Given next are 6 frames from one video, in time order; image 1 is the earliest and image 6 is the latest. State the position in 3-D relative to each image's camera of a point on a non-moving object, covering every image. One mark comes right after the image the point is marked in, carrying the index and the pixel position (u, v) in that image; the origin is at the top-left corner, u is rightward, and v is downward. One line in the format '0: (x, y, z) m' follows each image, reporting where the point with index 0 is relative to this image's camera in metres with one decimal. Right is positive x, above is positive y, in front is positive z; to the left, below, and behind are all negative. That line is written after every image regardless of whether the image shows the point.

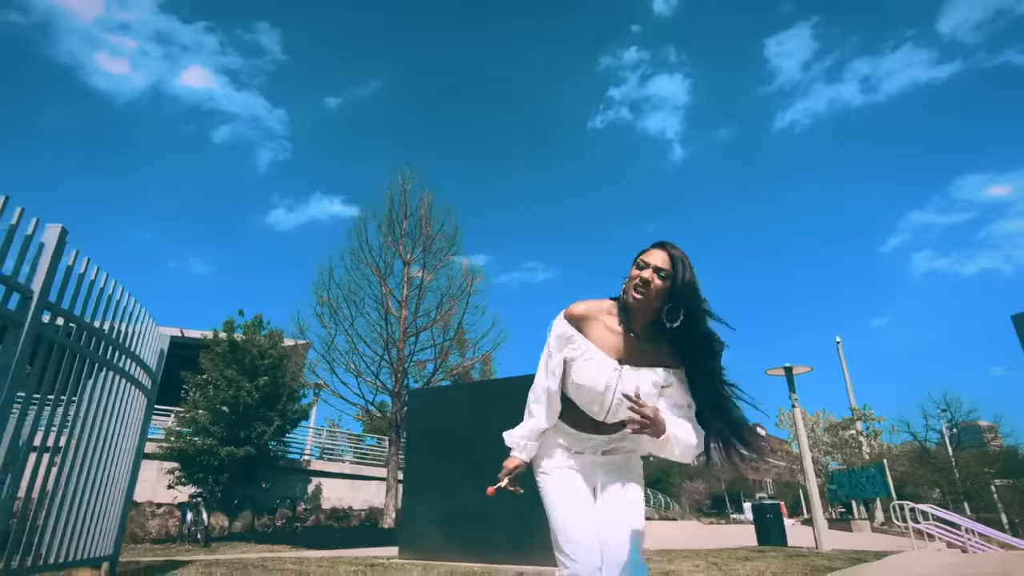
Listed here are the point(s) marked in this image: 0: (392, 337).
0: (-3.6, -1.4, +16.7) m
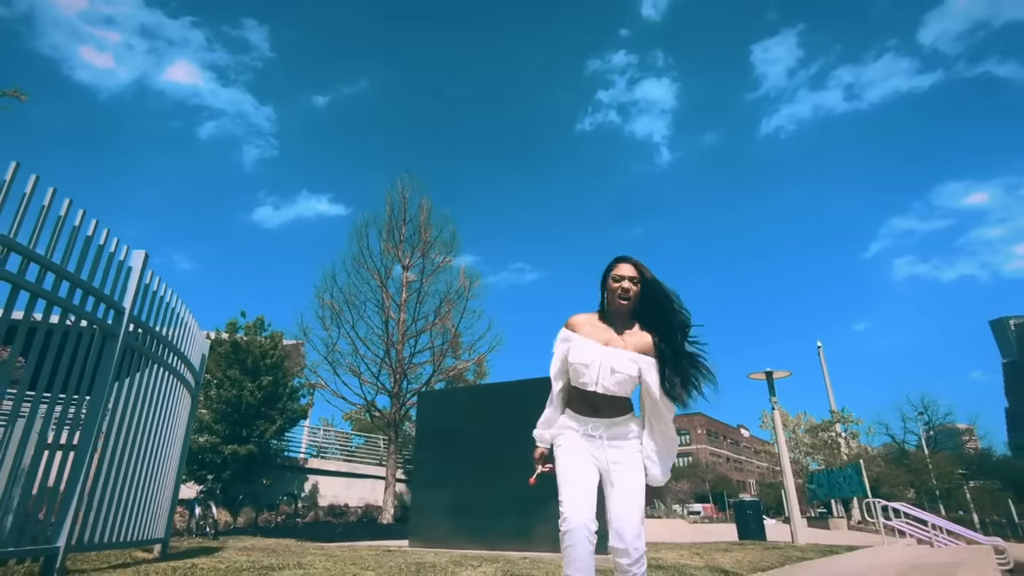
0: (-3.8, -1.5, +17.3) m
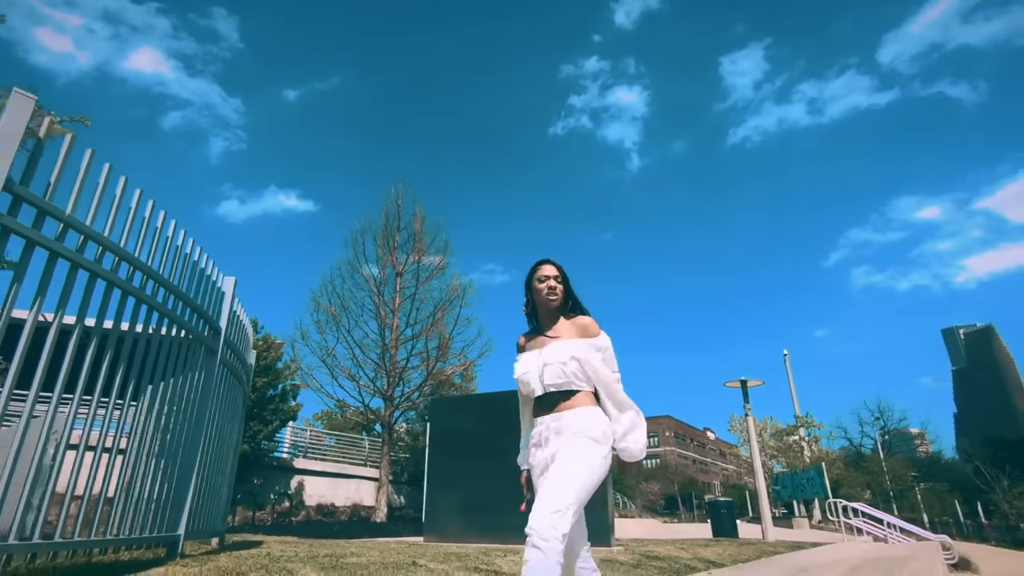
0: (-4.0, -1.7, +17.8) m
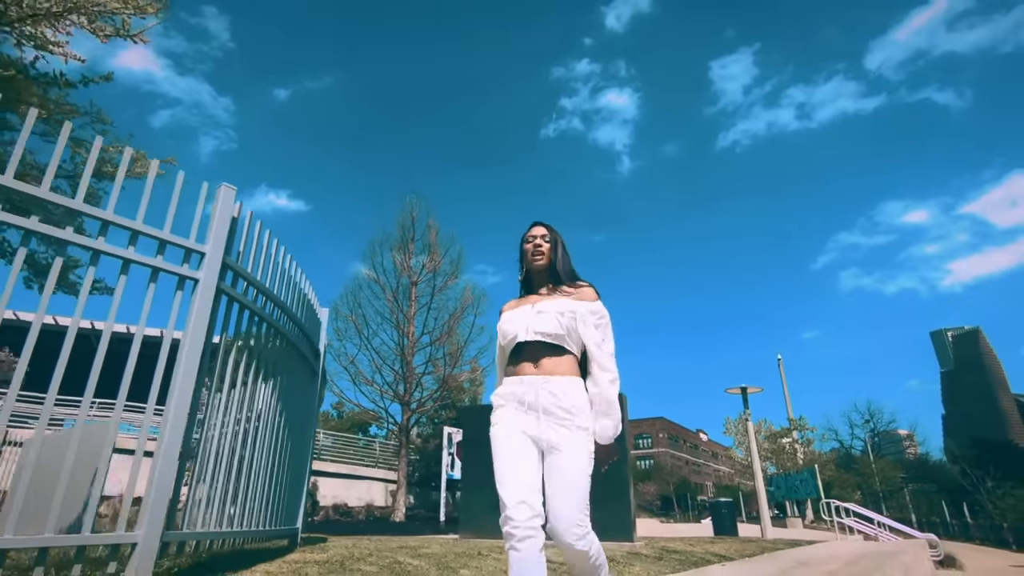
0: (-3.6, -2.1, +18.6) m
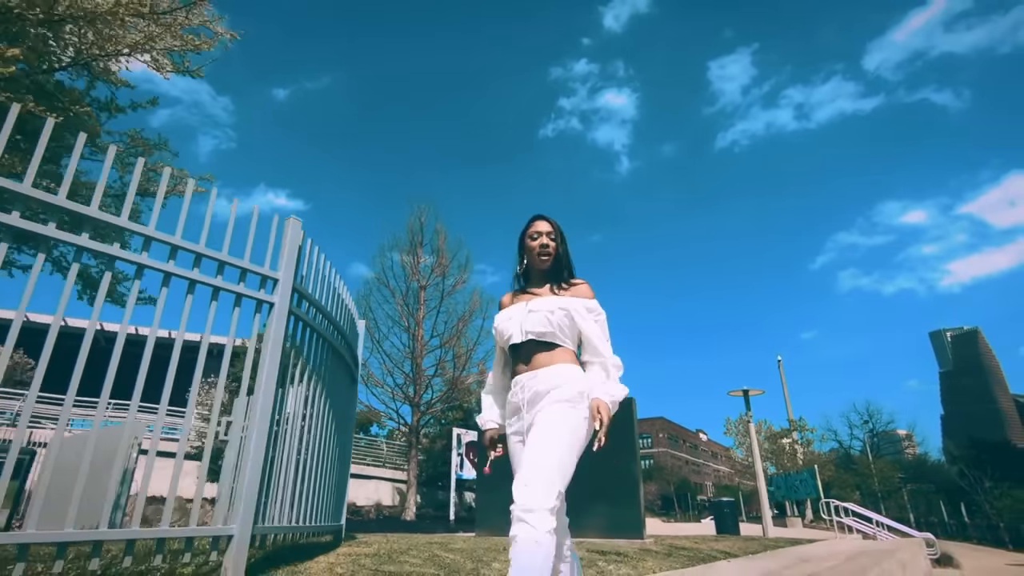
0: (-3.4, -2.2, +19.1) m
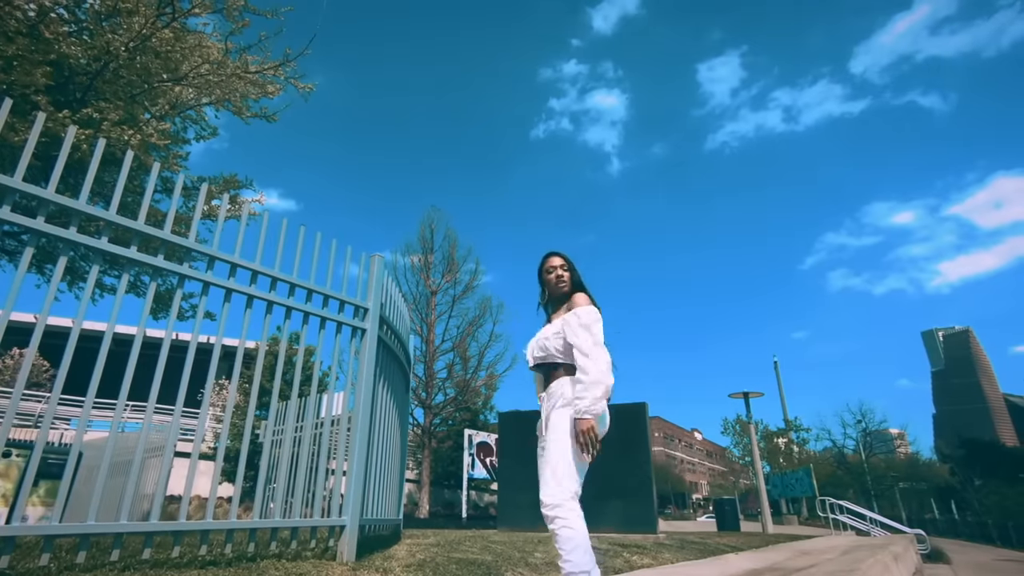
0: (-3.1, -2.4, +19.7) m
